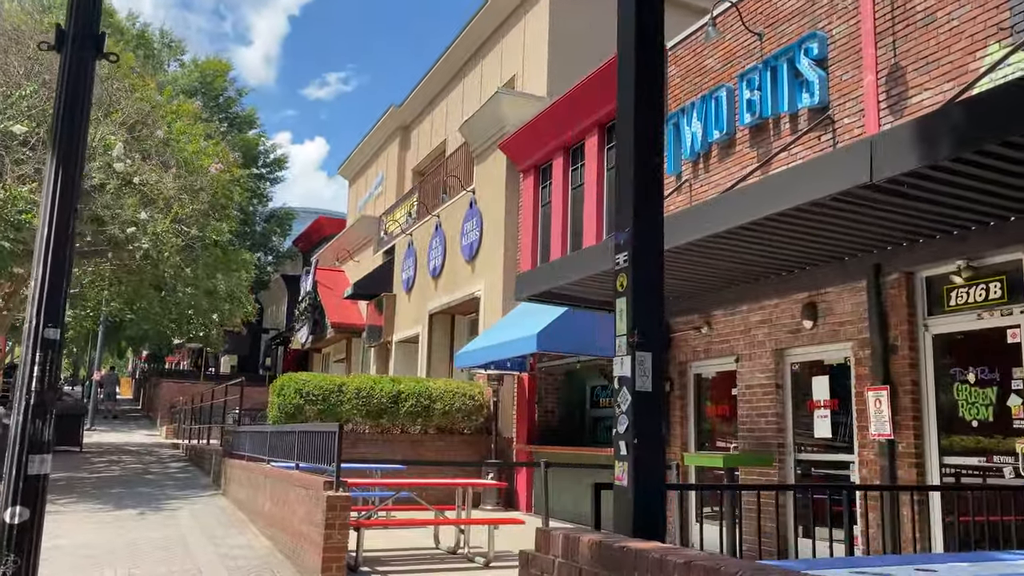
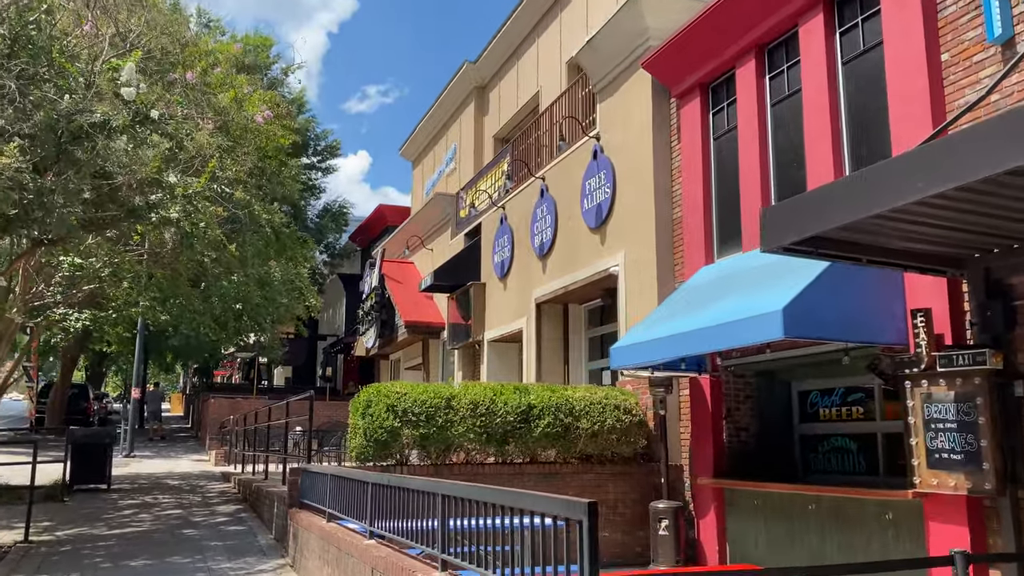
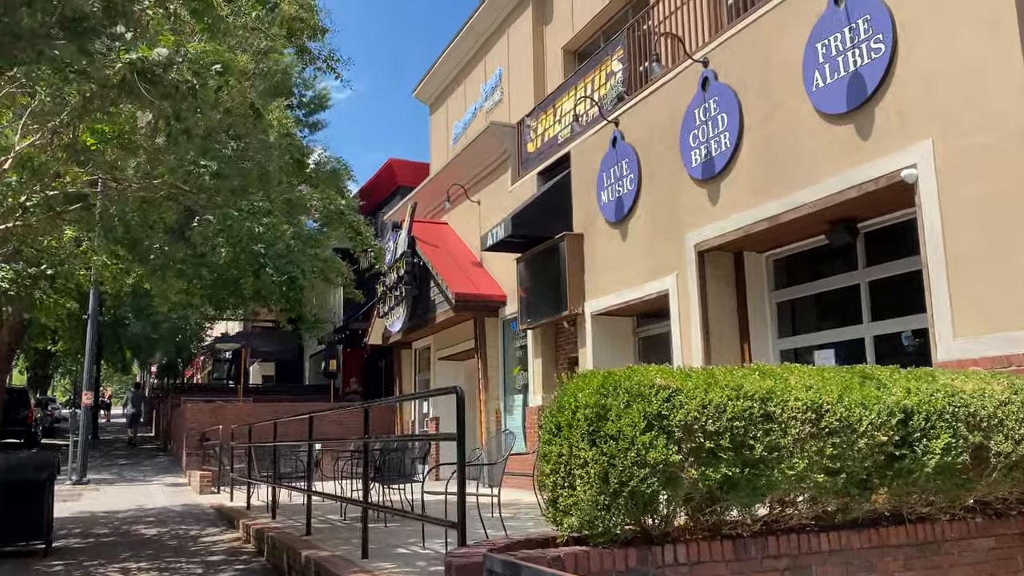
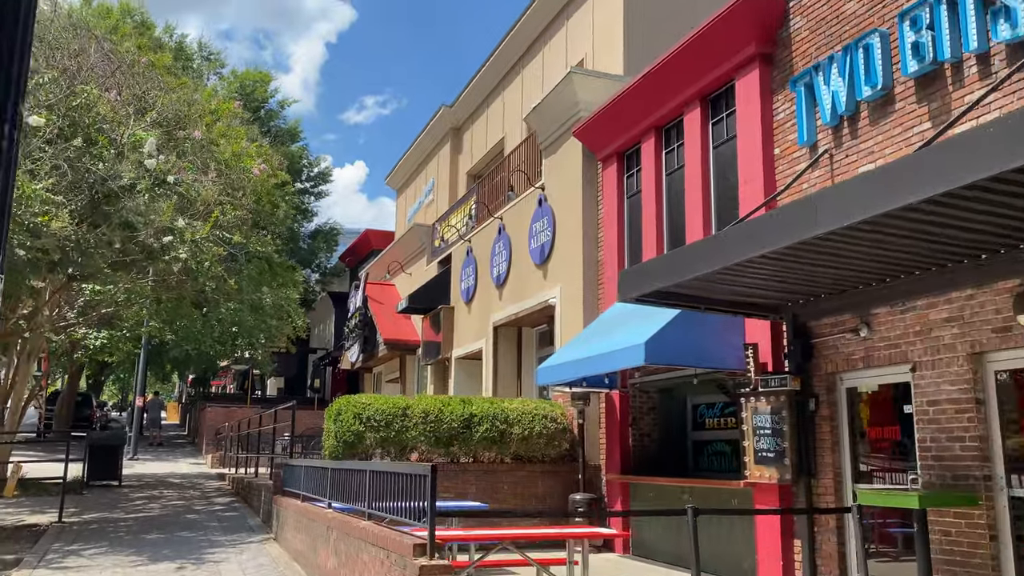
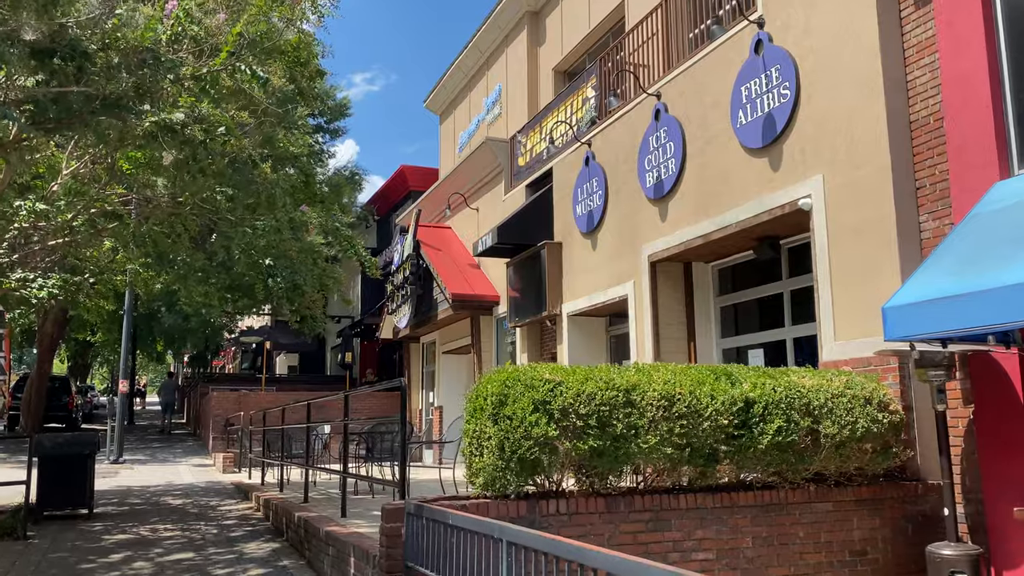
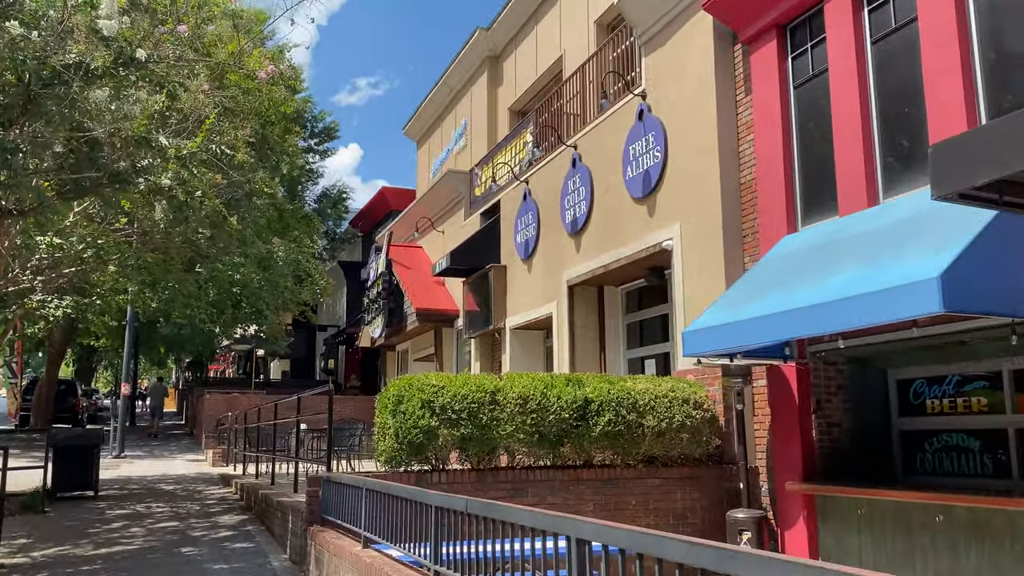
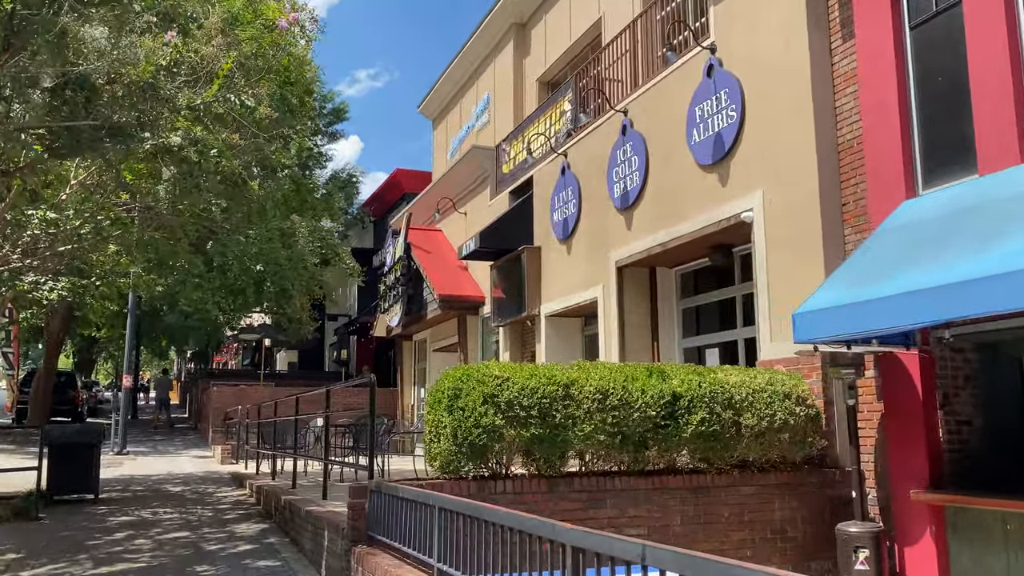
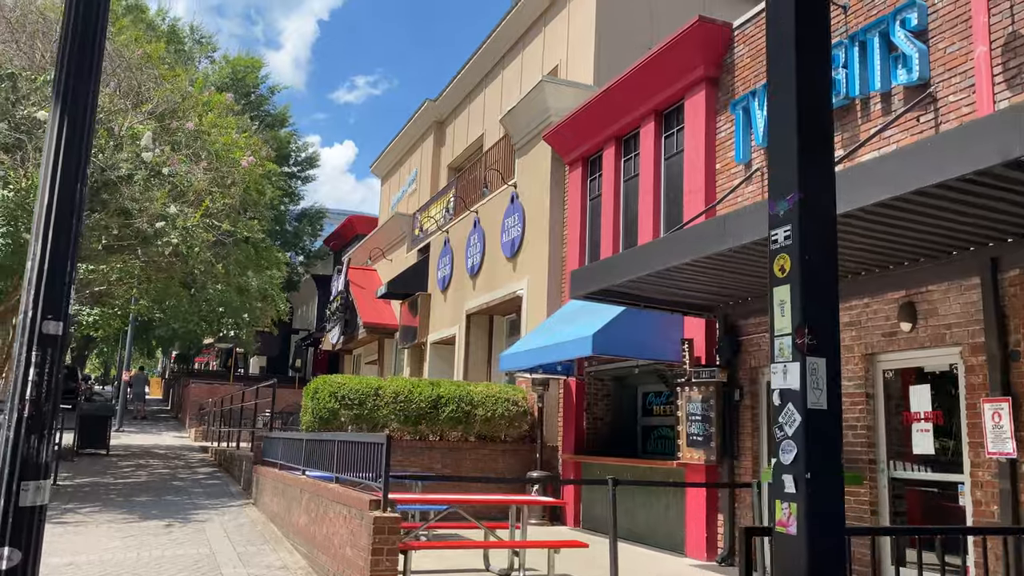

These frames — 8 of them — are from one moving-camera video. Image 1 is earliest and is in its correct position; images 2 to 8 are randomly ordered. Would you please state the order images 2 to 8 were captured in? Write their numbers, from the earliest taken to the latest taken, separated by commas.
8, 4, 2, 6, 7, 5, 3
